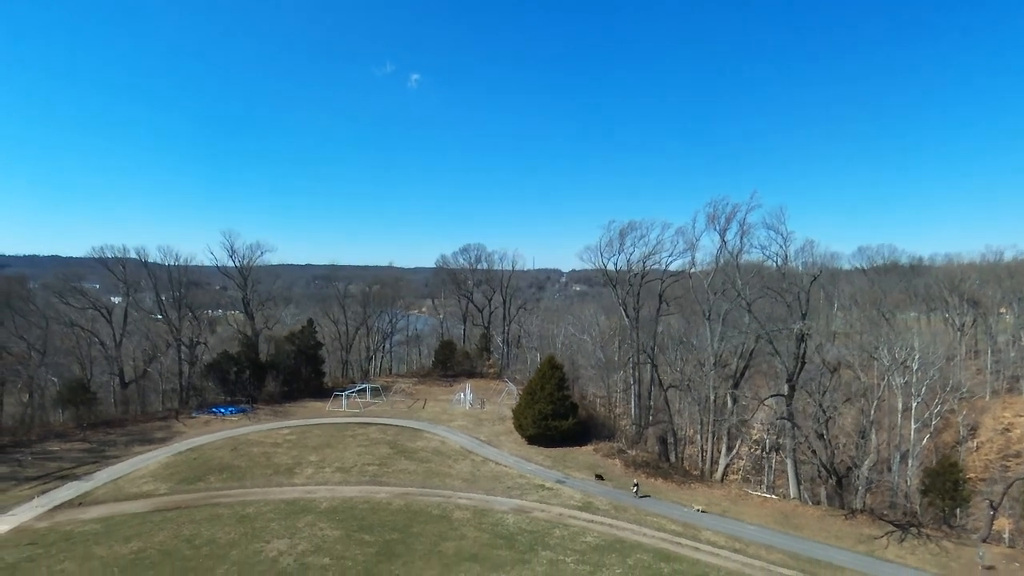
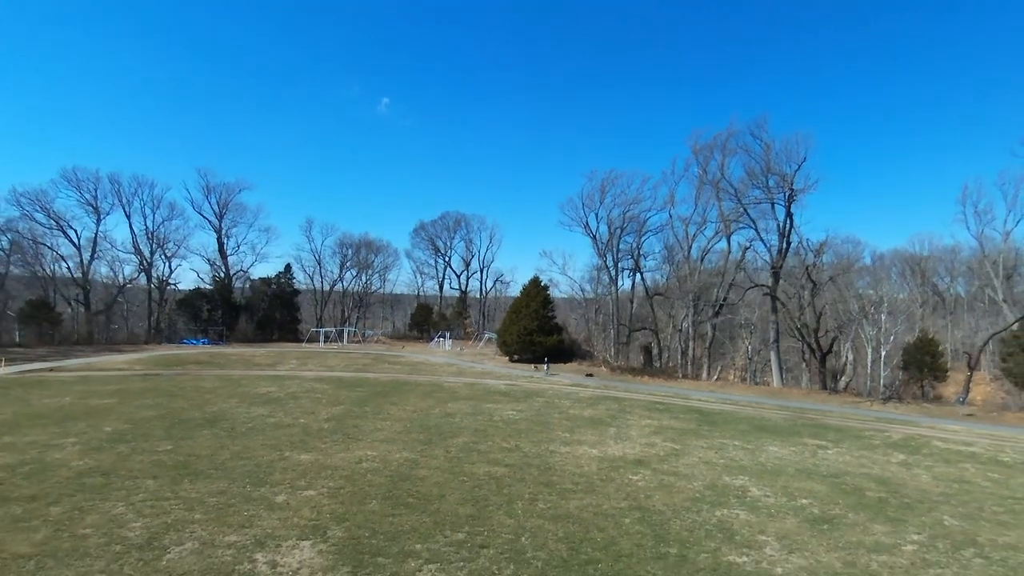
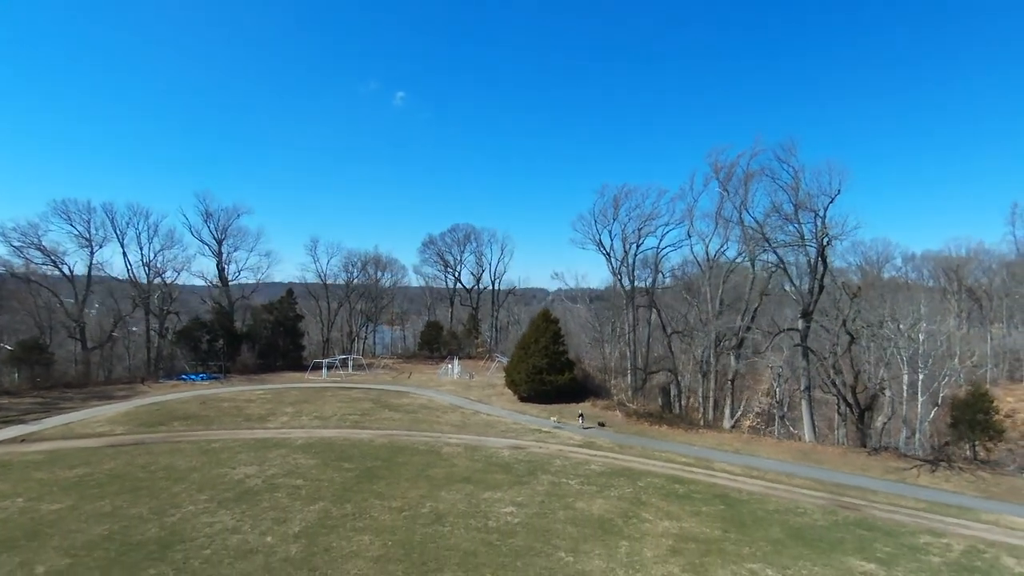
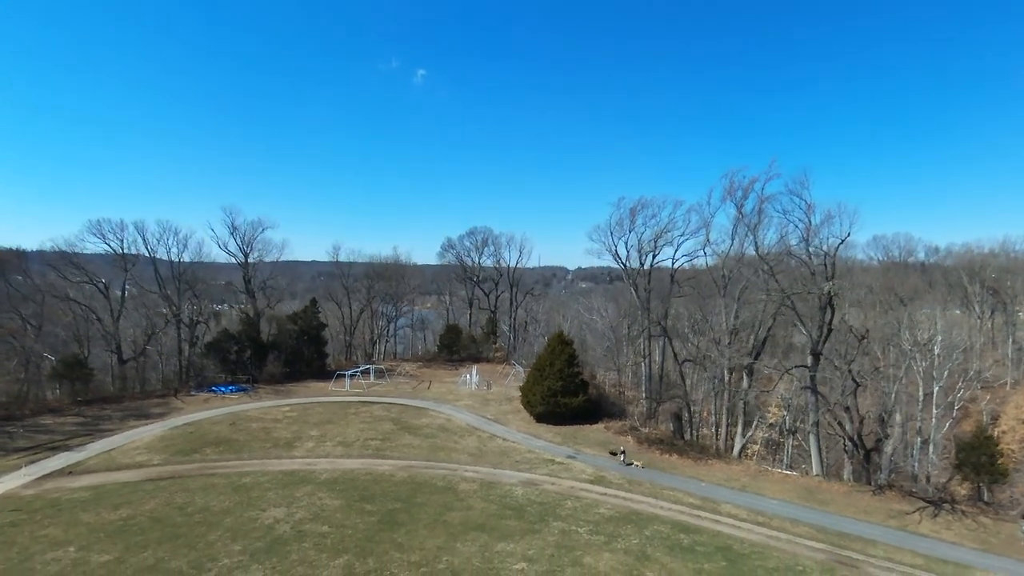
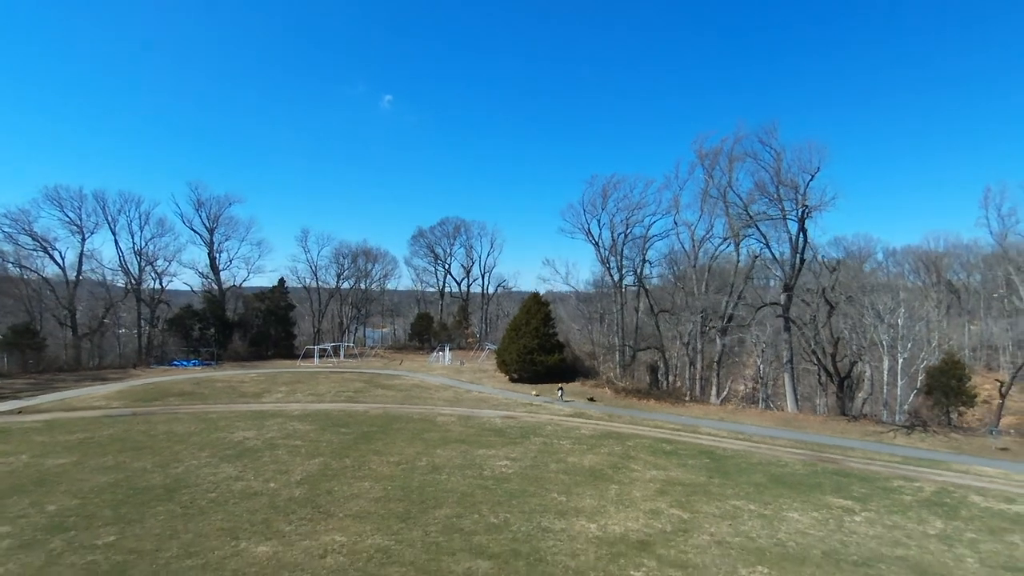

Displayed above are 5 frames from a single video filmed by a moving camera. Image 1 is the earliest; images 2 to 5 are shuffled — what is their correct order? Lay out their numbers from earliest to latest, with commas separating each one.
4, 3, 5, 2
